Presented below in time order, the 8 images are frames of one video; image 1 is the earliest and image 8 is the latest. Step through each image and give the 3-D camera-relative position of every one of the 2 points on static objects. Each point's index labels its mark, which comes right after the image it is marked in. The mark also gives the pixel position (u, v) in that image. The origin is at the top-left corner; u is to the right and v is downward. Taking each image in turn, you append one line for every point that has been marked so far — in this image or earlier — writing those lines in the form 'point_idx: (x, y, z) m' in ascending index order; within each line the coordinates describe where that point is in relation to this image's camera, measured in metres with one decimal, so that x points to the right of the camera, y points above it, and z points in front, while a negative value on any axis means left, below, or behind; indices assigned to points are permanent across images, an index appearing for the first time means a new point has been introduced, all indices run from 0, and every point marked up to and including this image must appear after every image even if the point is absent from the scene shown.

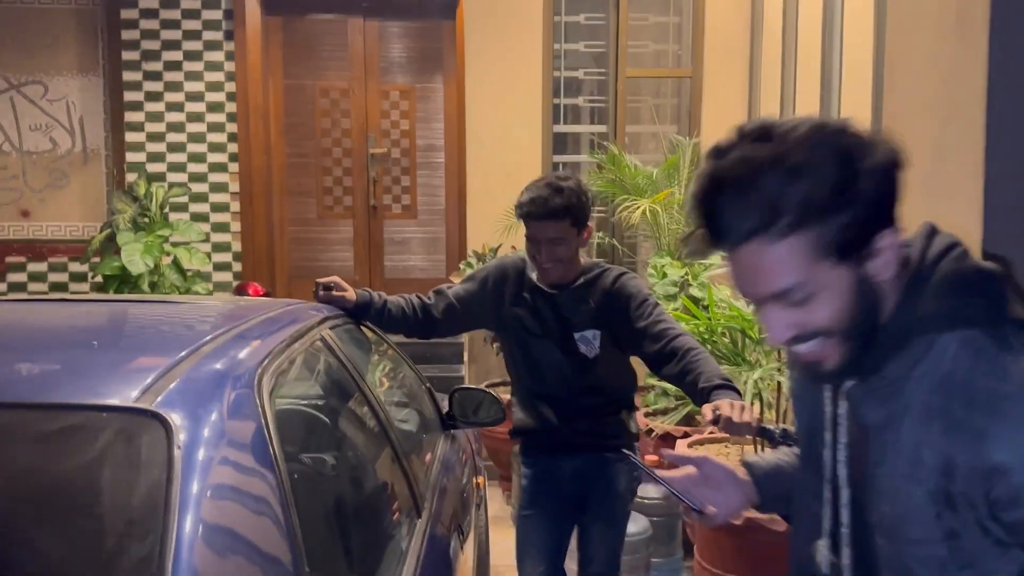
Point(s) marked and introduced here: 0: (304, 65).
0: (-1.5, +1.6, +6.2) m
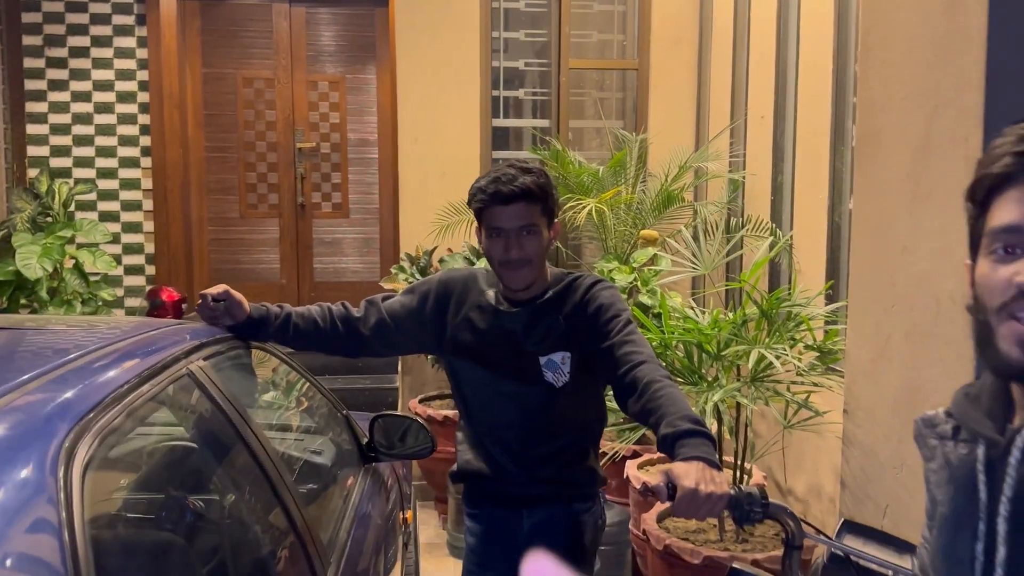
0: (-1.9, +1.6, +5.8) m
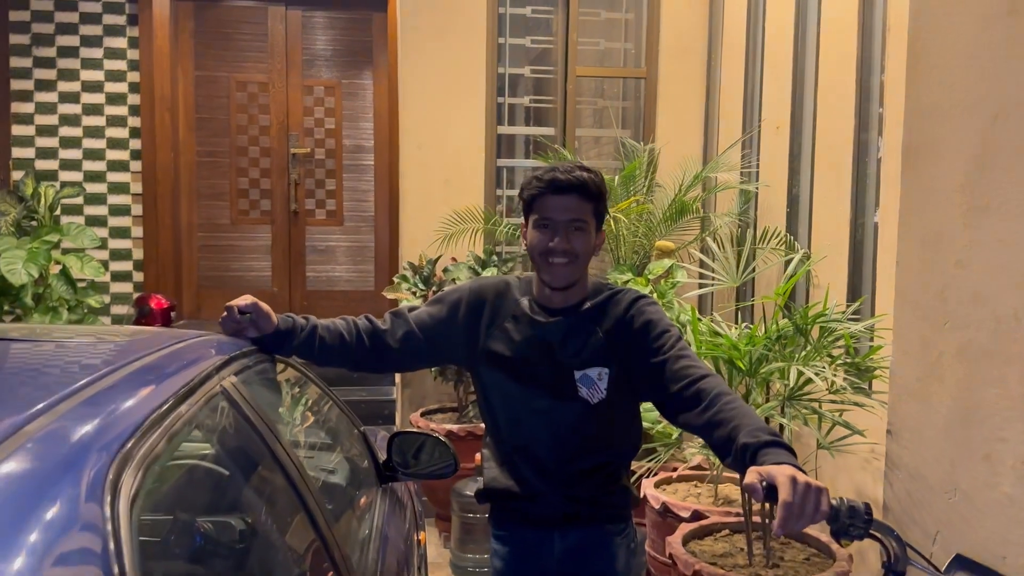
0: (-1.9, +1.5, +5.6) m
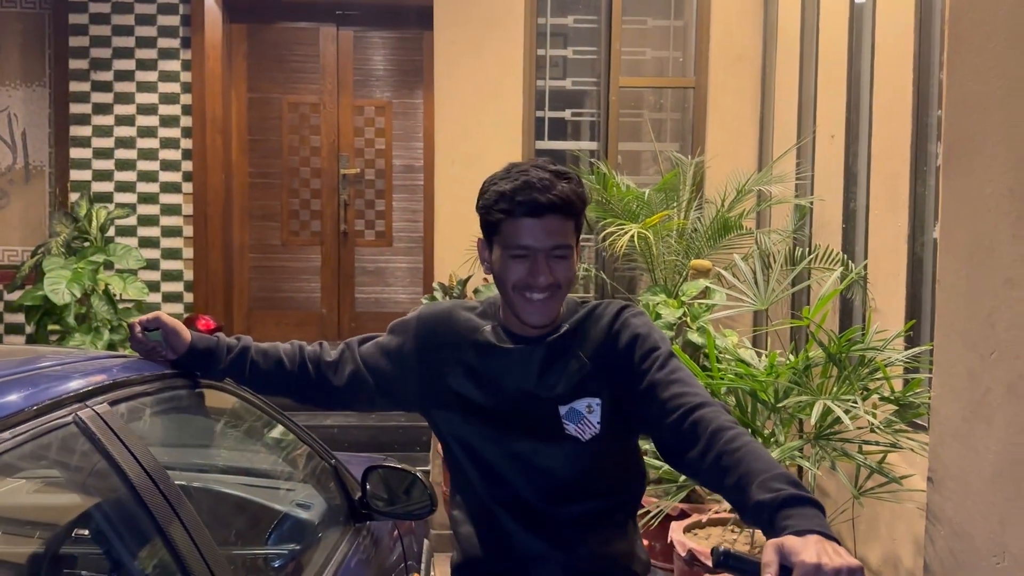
0: (-1.6, +1.4, +5.6) m
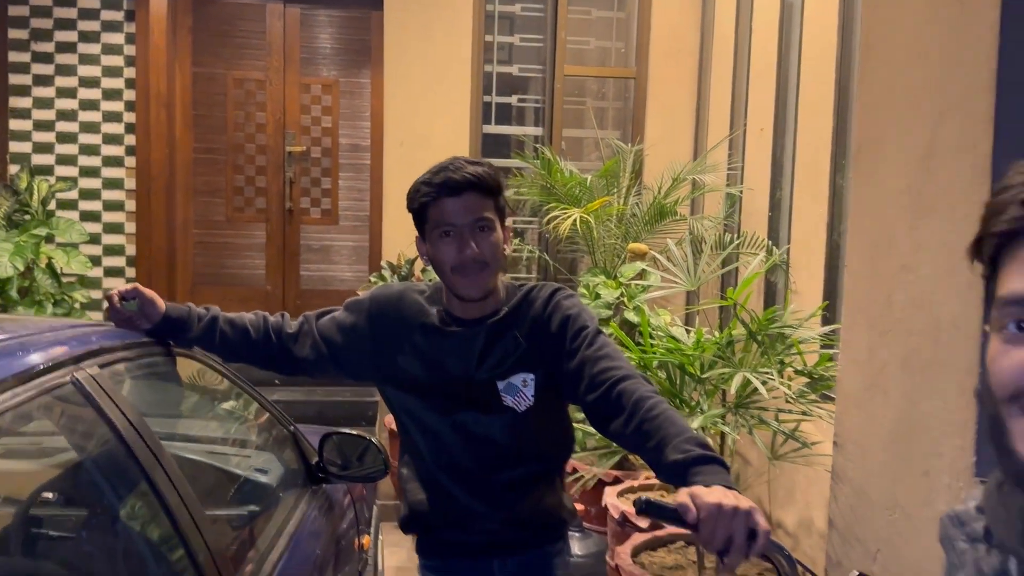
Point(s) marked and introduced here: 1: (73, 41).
0: (-2.0, +1.6, +5.6) m
1: (-2.9, +1.6, +5.6) m
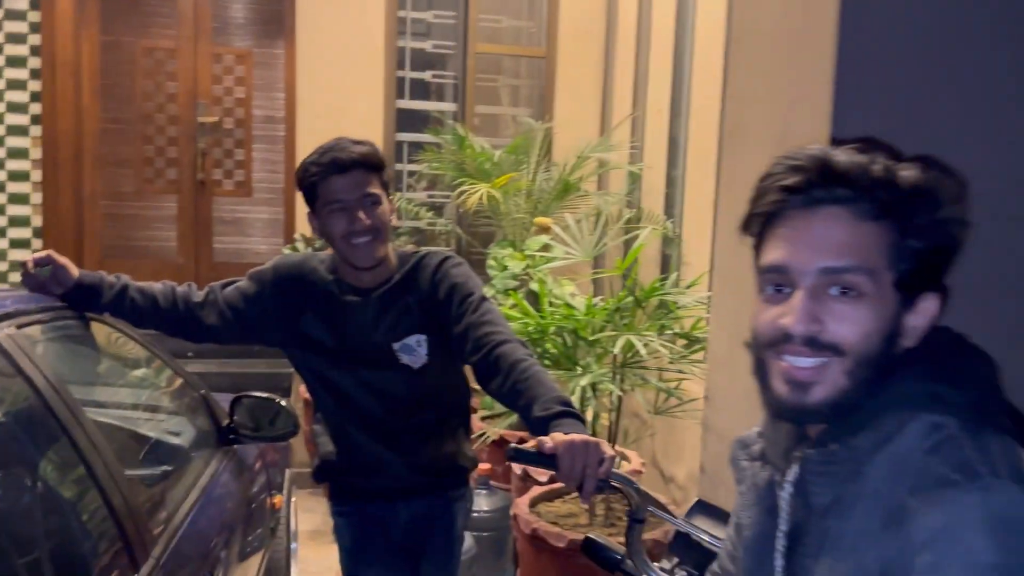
0: (-2.5, +1.7, +5.5) m
1: (-3.4, +1.8, +5.4) m
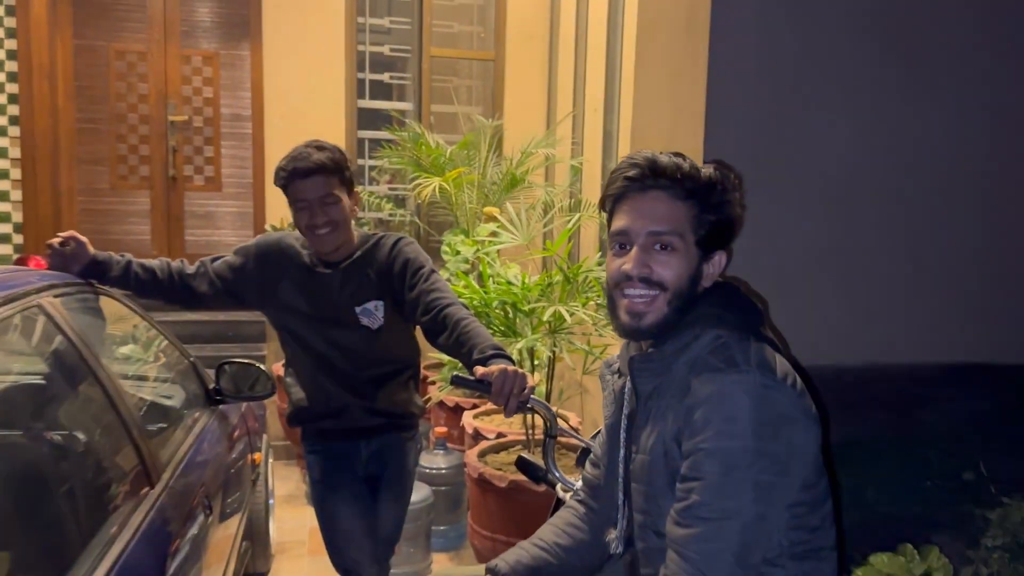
0: (-2.9, +1.8, +5.8) m
1: (-3.8, +1.8, +5.7) m
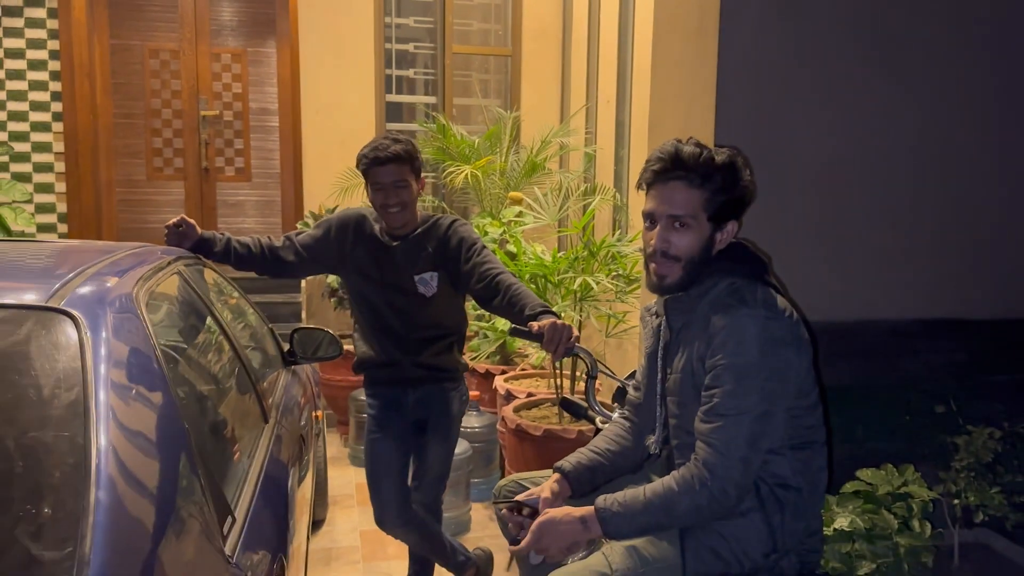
0: (-2.8, +1.9, +6.2) m
1: (-3.7, +1.9, +6.1) m
